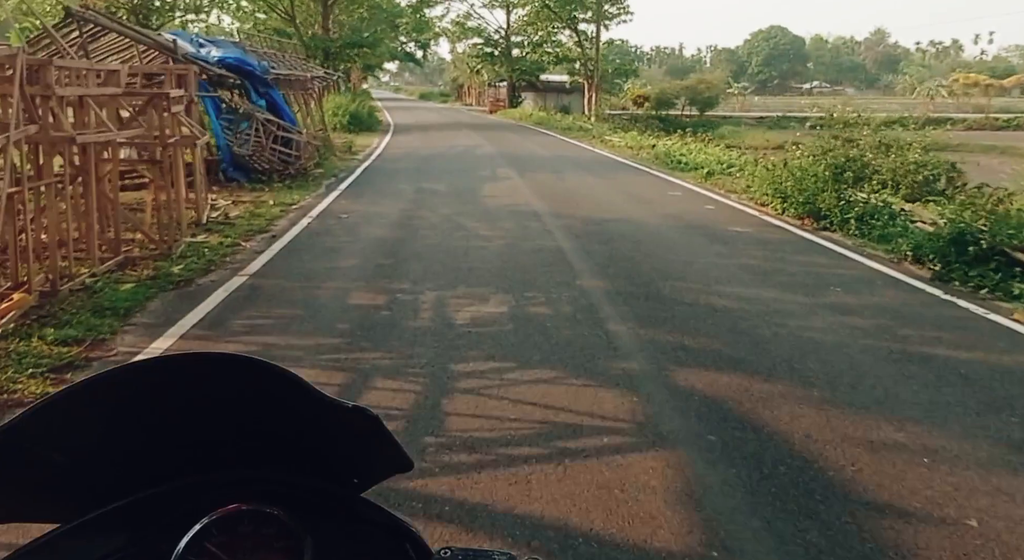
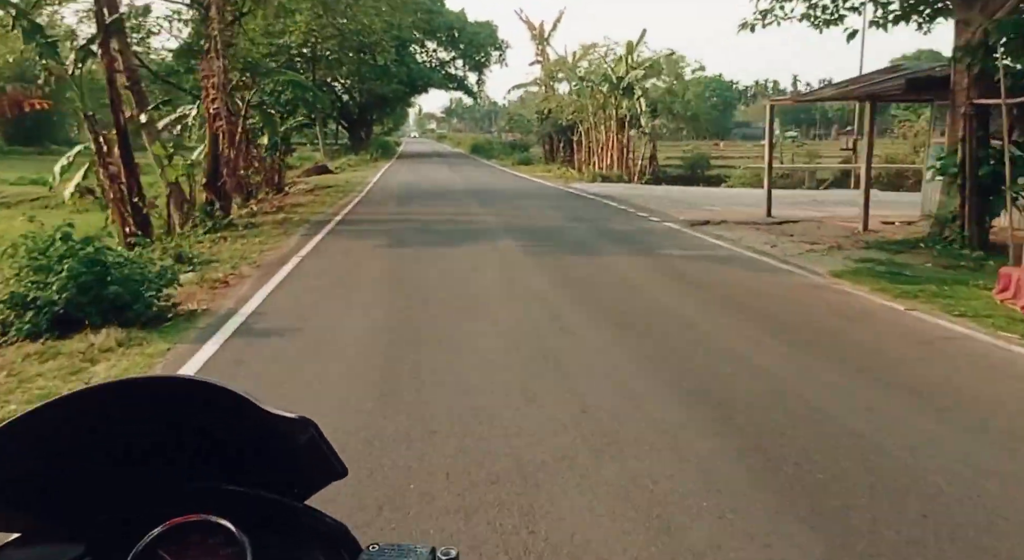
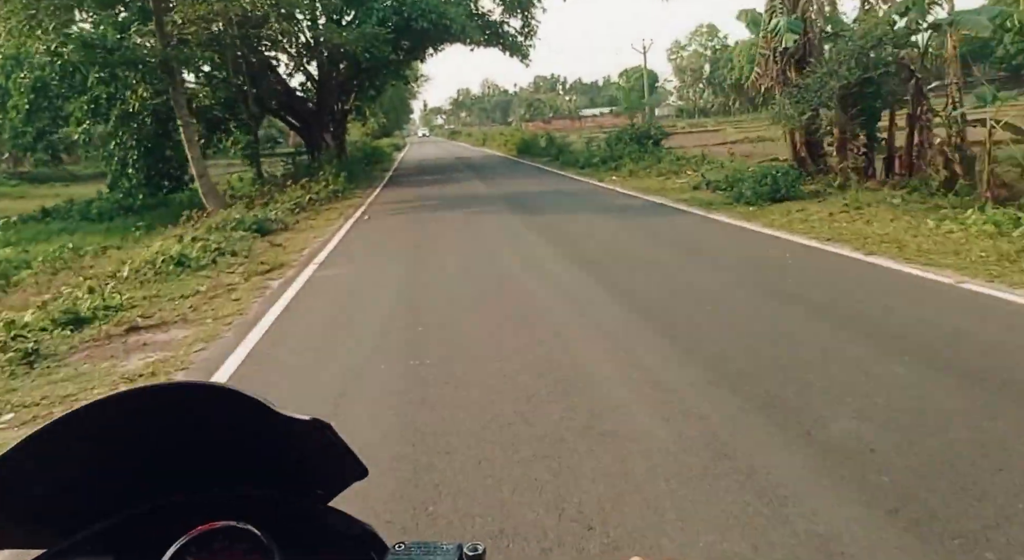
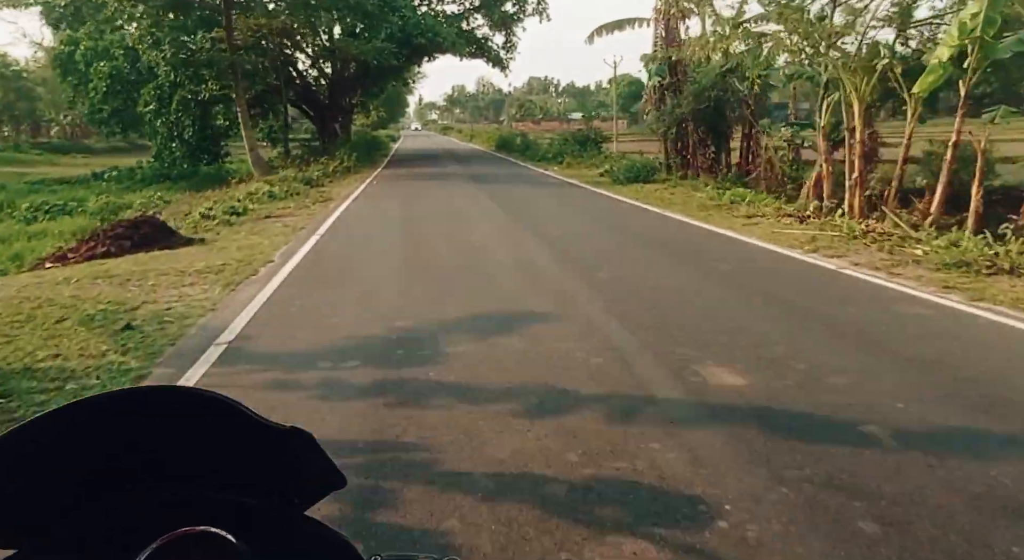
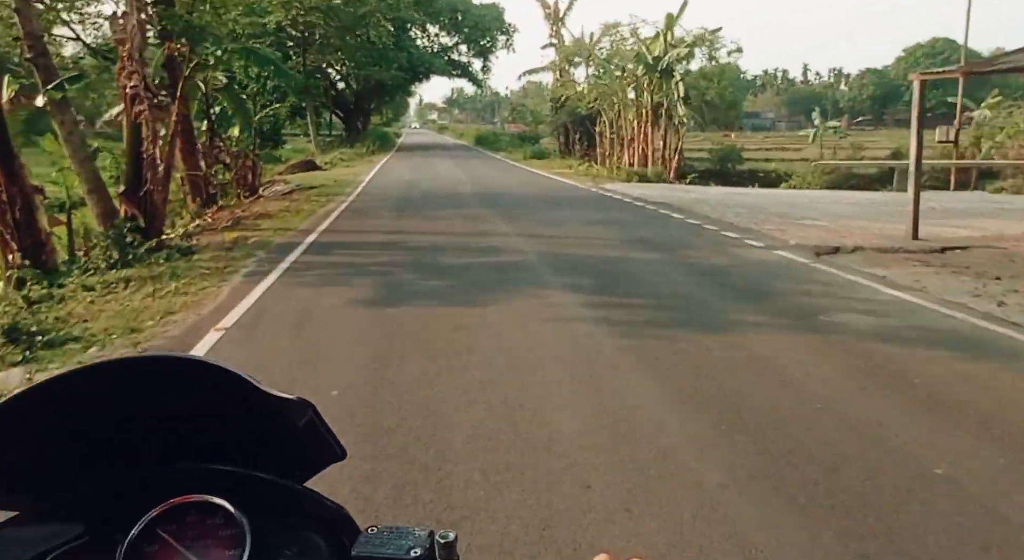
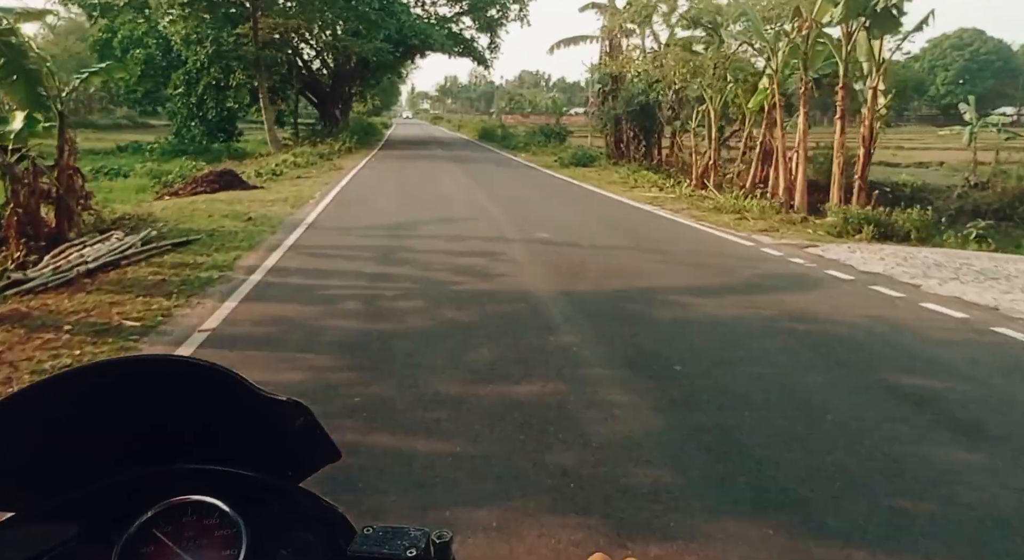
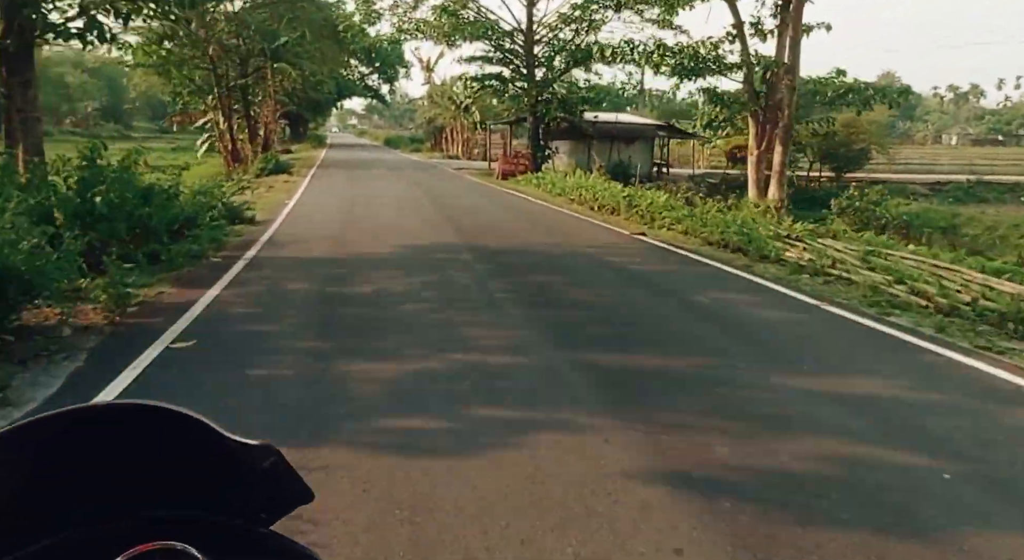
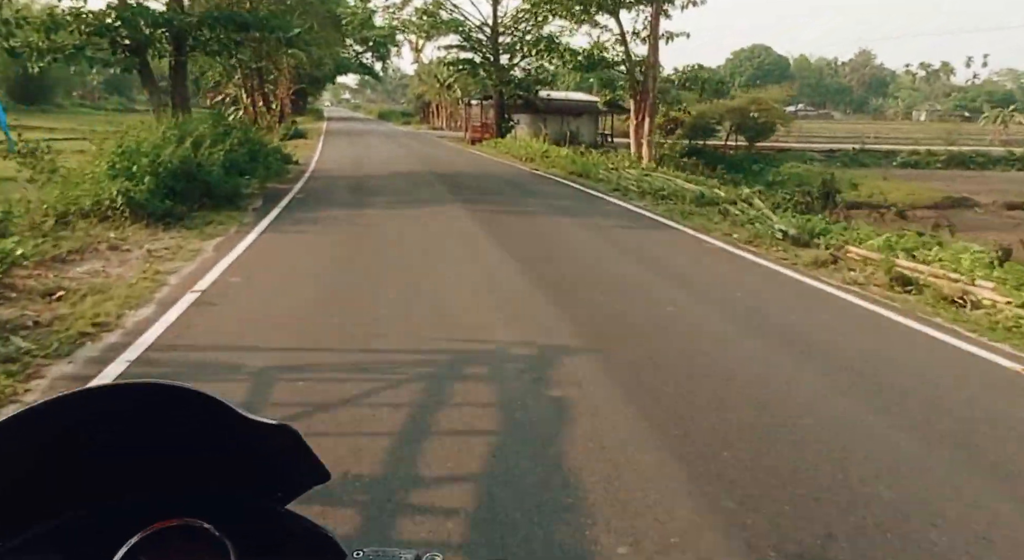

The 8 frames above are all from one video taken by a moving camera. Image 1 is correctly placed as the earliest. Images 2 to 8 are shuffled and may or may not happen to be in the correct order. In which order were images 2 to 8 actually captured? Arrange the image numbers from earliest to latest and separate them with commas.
8, 7, 2, 5, 6, 4, 3
